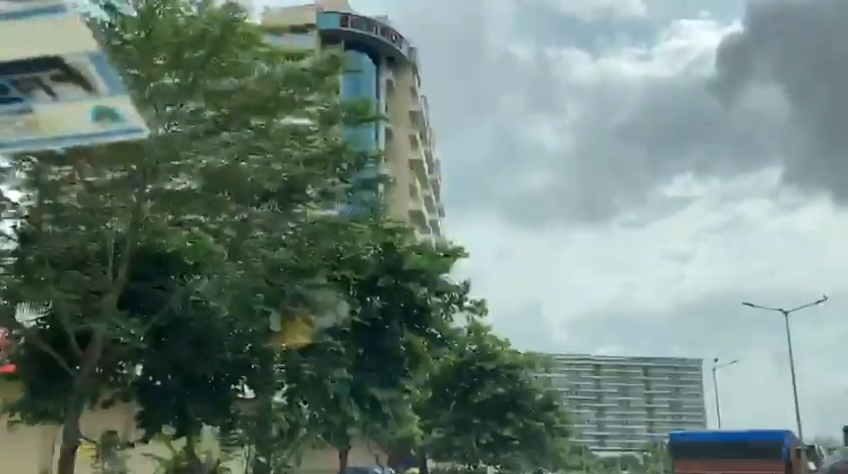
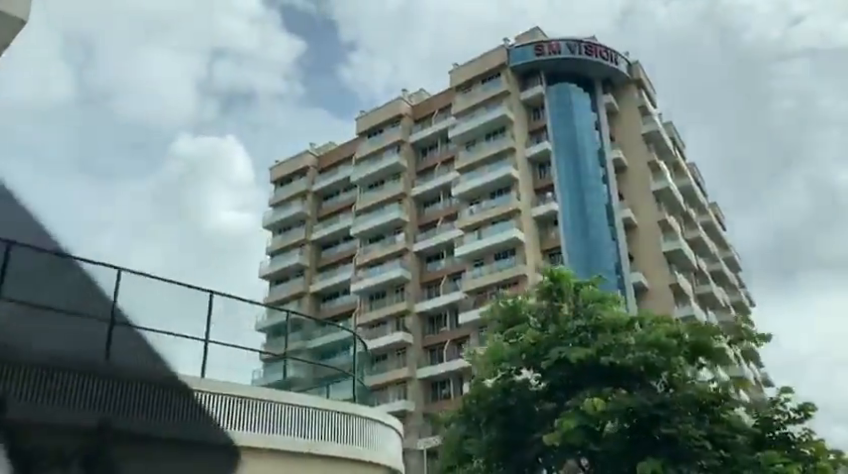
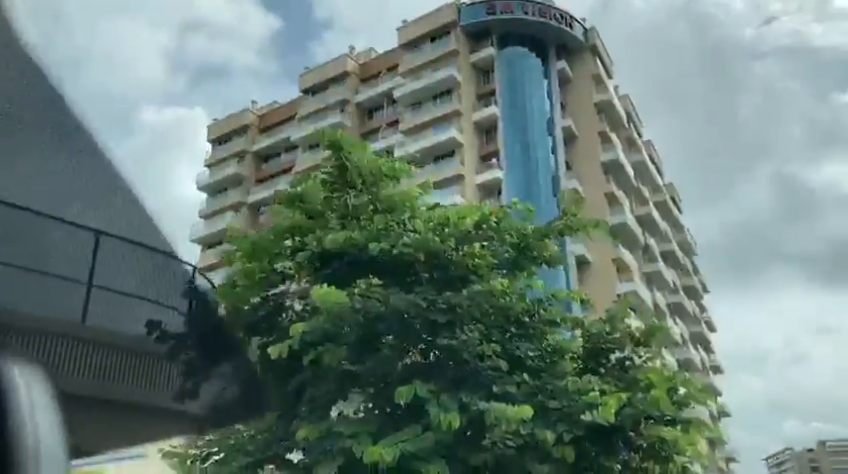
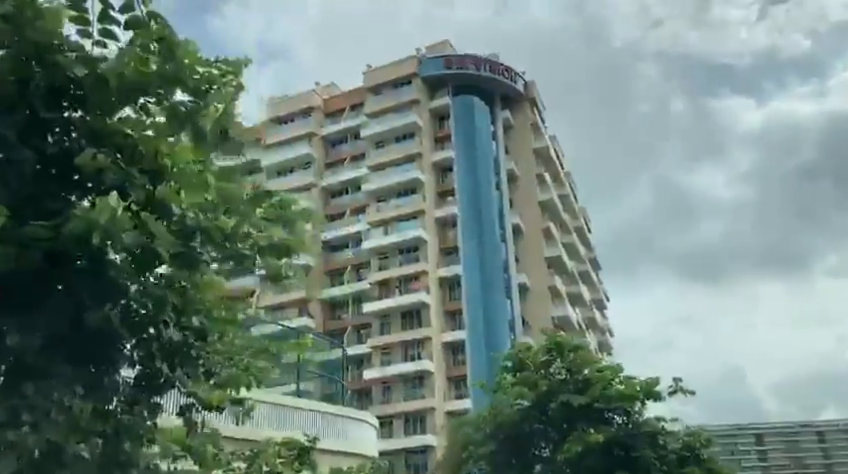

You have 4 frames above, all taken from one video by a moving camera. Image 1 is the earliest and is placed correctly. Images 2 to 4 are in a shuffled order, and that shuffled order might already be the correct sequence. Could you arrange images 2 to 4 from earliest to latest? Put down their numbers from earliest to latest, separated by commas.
4, 2, 3
